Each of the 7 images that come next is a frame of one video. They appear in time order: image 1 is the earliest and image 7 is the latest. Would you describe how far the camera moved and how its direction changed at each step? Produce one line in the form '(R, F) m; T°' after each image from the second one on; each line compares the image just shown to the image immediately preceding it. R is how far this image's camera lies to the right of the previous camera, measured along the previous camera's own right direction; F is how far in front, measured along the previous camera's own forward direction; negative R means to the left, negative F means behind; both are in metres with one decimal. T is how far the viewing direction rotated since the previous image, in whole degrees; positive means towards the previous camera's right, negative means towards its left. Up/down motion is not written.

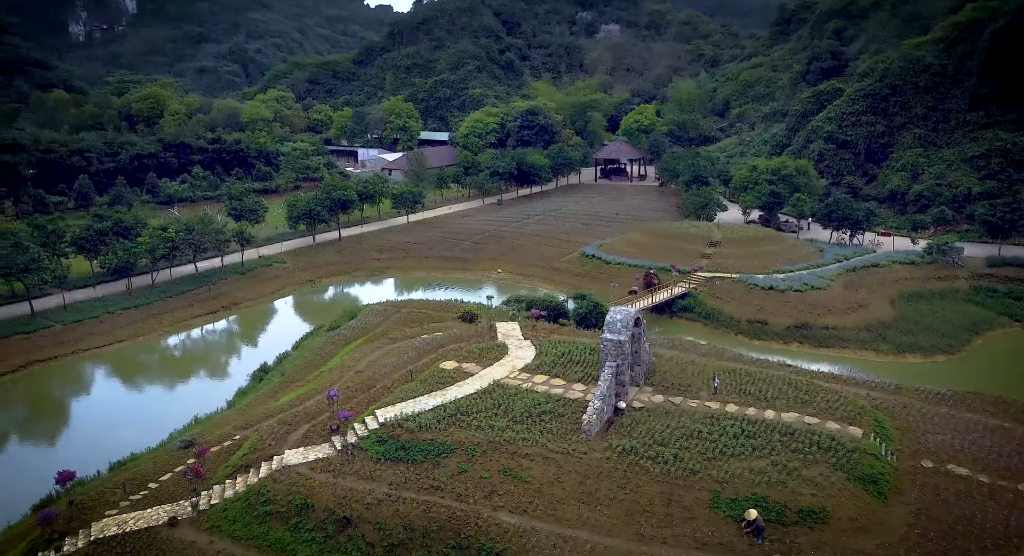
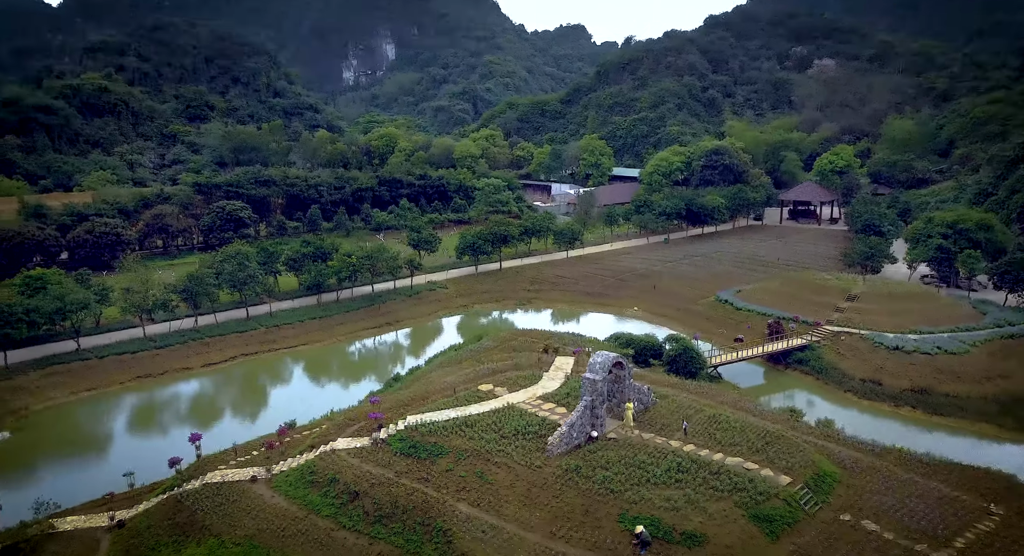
(+6.1, -3.1) m; -18°
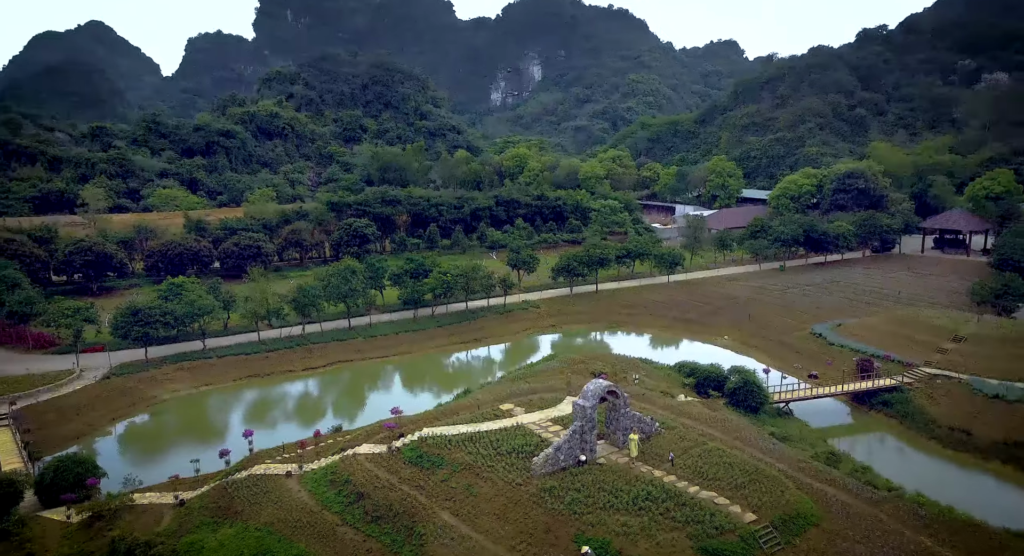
(+4.4, -1.1) m; -12°
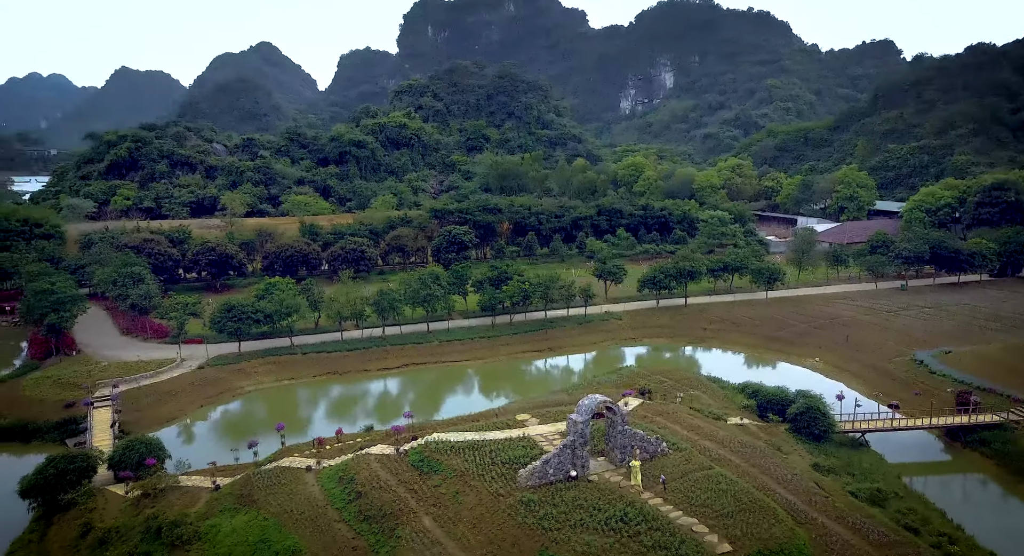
(+4.0, +0.3) m; -11°
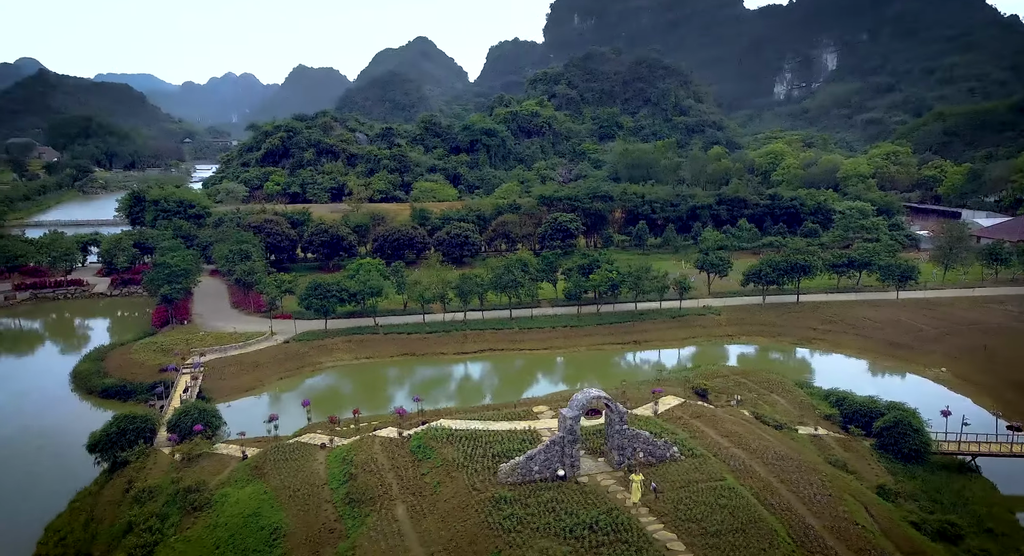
(+4.2, +1.9) m; -12°
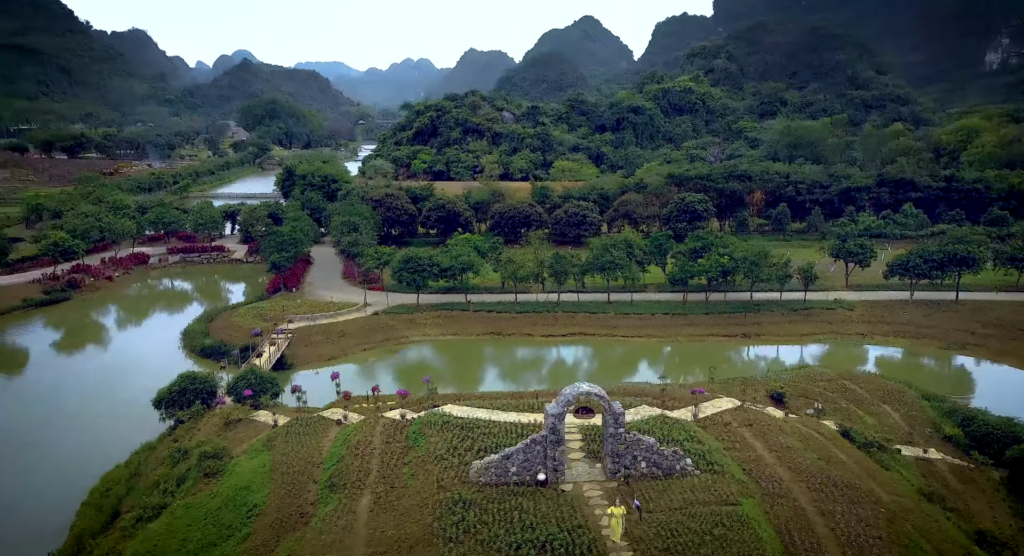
(+4.1, +3.0) m; -13°
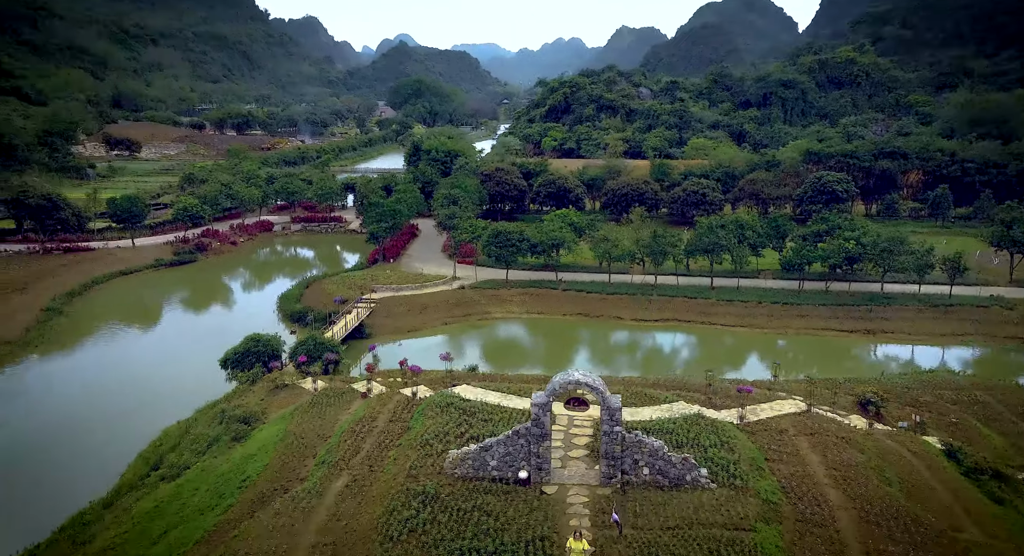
(+3.1, +2.6) m; -12°
